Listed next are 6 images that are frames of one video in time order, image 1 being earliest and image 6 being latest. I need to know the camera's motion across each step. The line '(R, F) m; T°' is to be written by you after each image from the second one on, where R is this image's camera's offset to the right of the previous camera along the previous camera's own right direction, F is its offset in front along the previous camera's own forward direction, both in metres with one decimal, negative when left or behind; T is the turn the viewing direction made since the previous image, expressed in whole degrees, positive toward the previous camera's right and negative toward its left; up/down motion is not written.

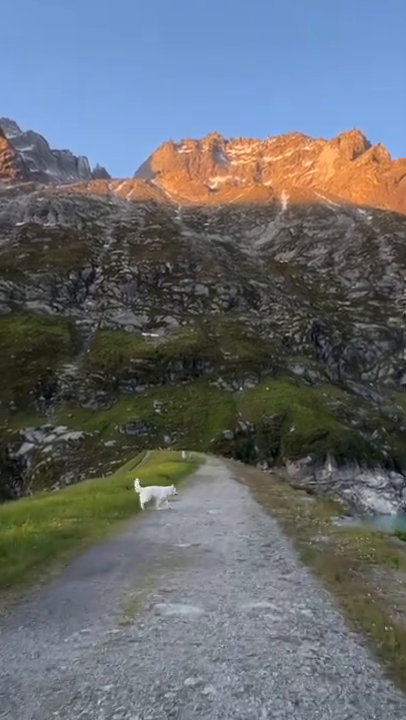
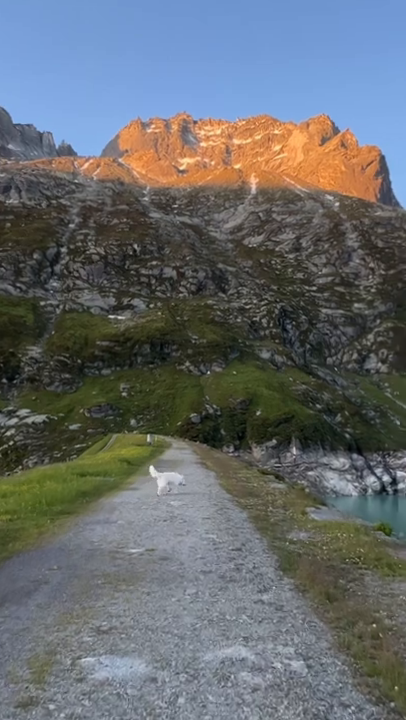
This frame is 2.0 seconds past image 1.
(+0.1, +1.8) m; +4°
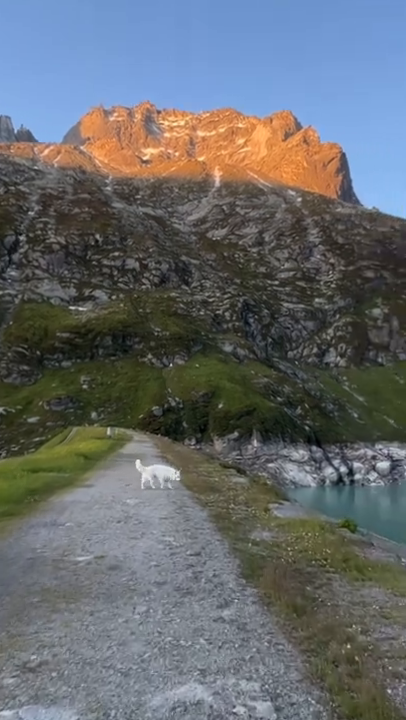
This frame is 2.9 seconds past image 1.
(+0.1, +0.7) m; +4°
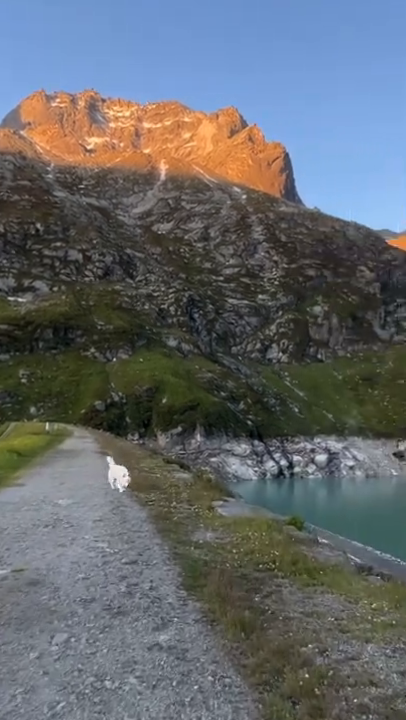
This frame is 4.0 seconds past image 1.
(+0.1, +0.8) m; +6°
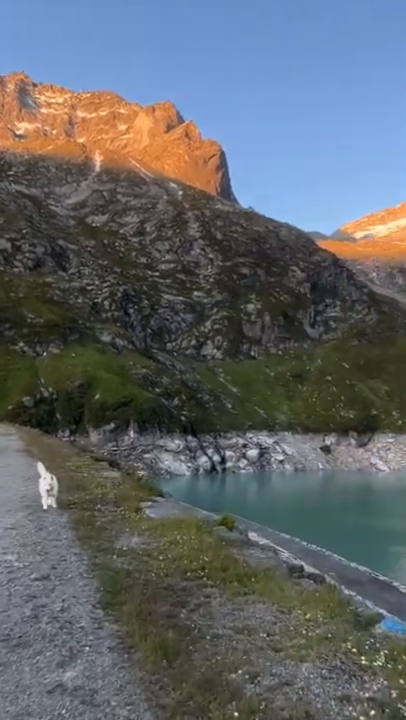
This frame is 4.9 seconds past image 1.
(+0.1, +0.6) m; +7°
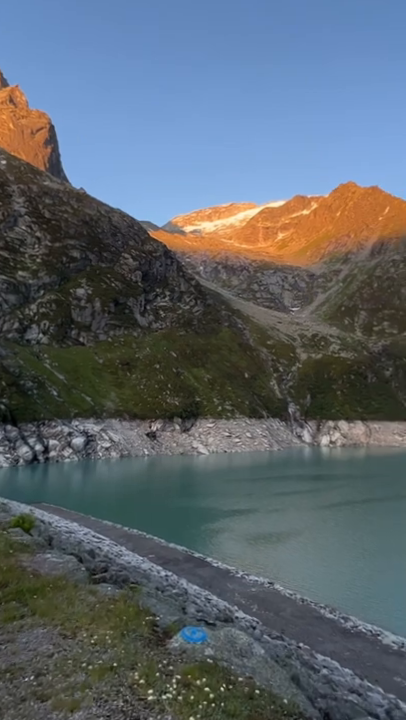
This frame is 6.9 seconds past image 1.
(+0.5, +0.9) m; +19°
